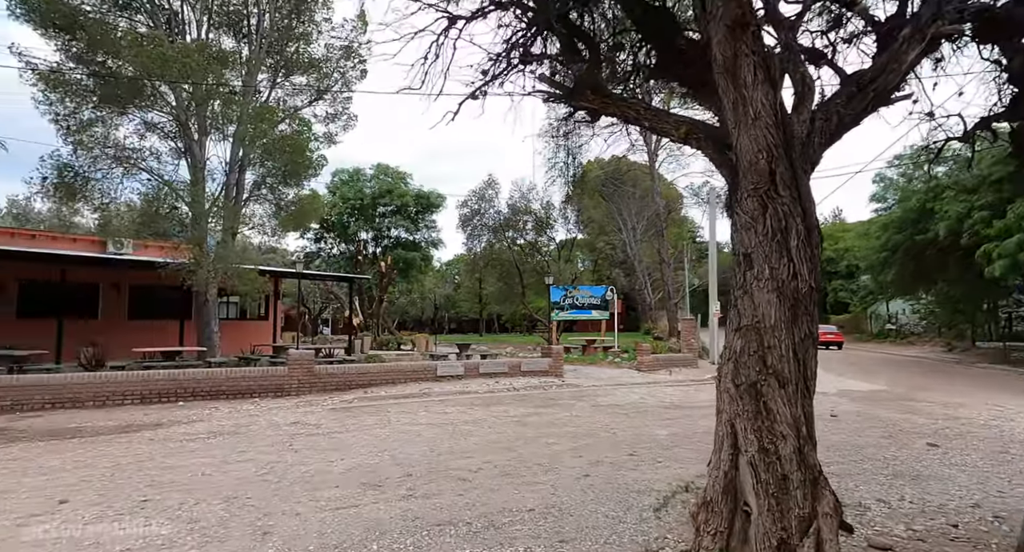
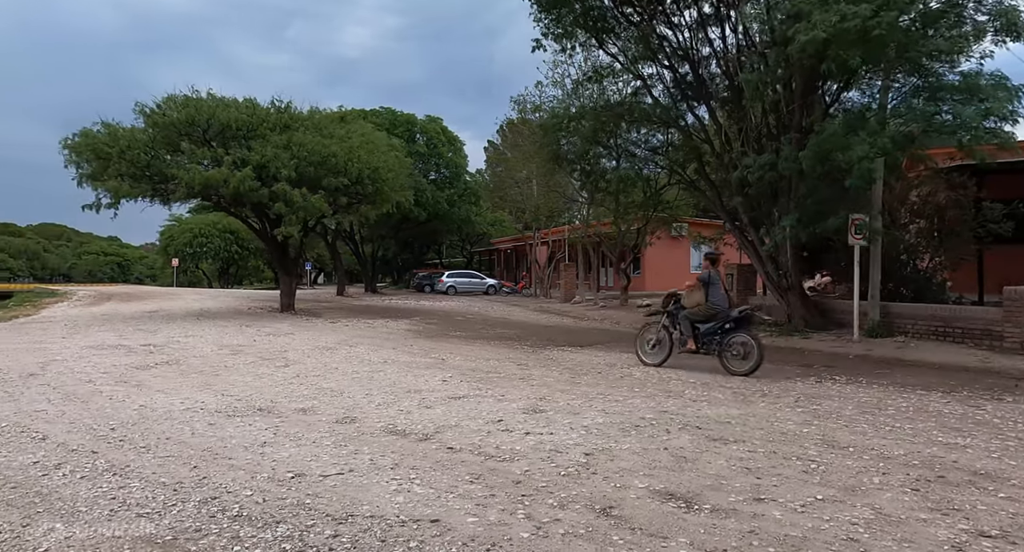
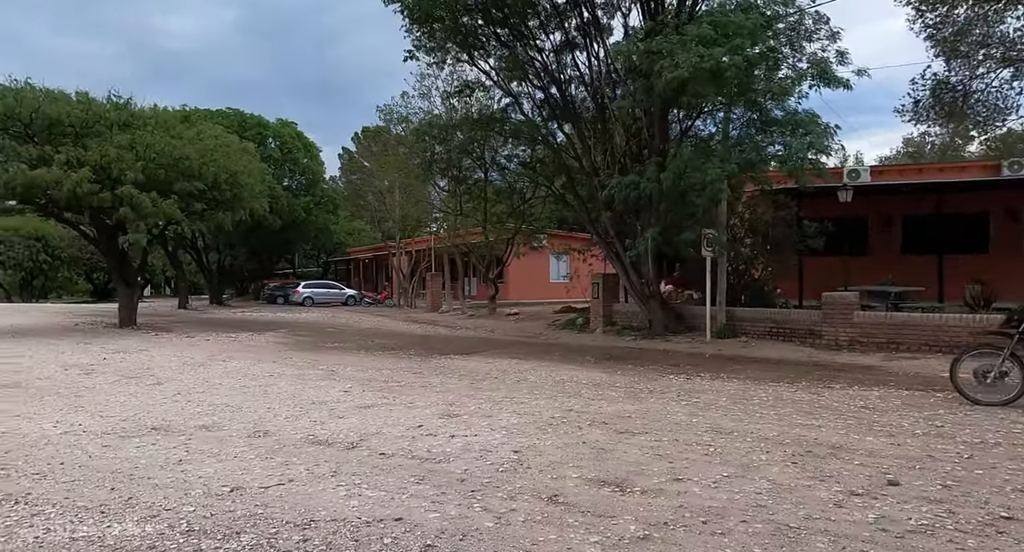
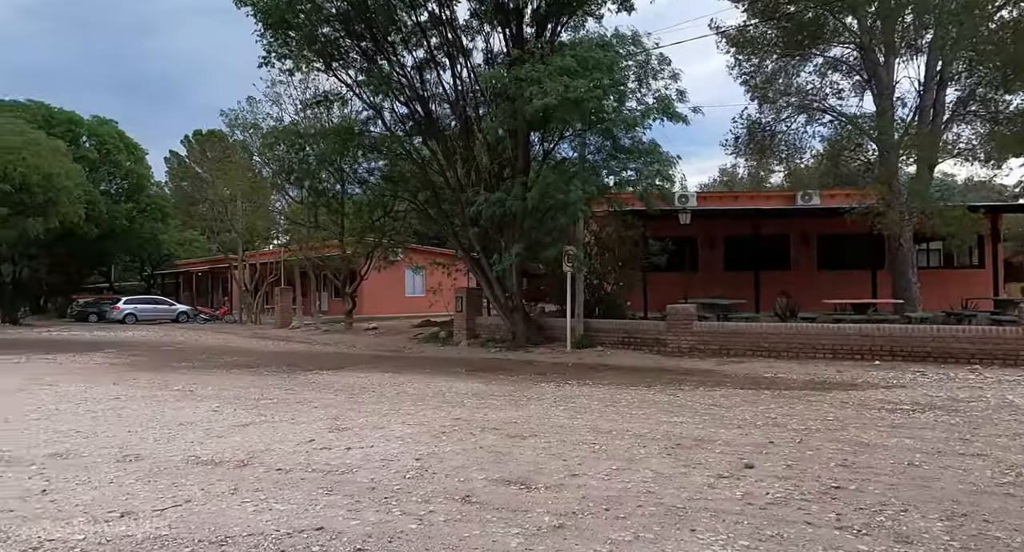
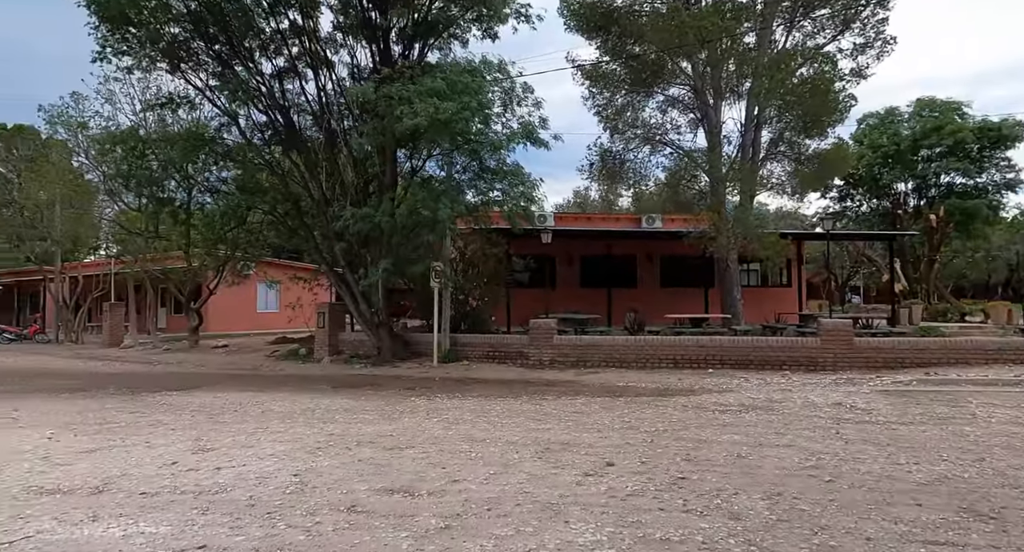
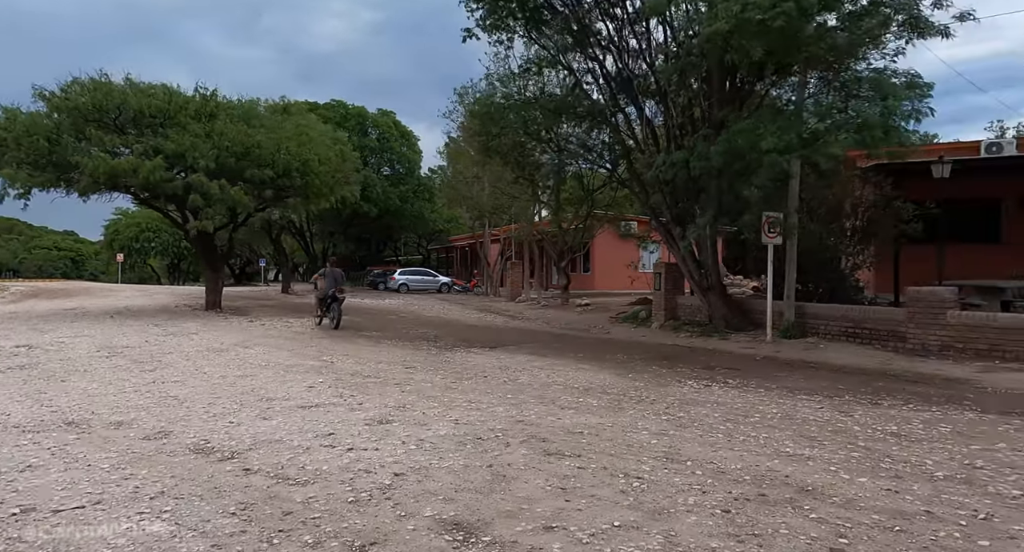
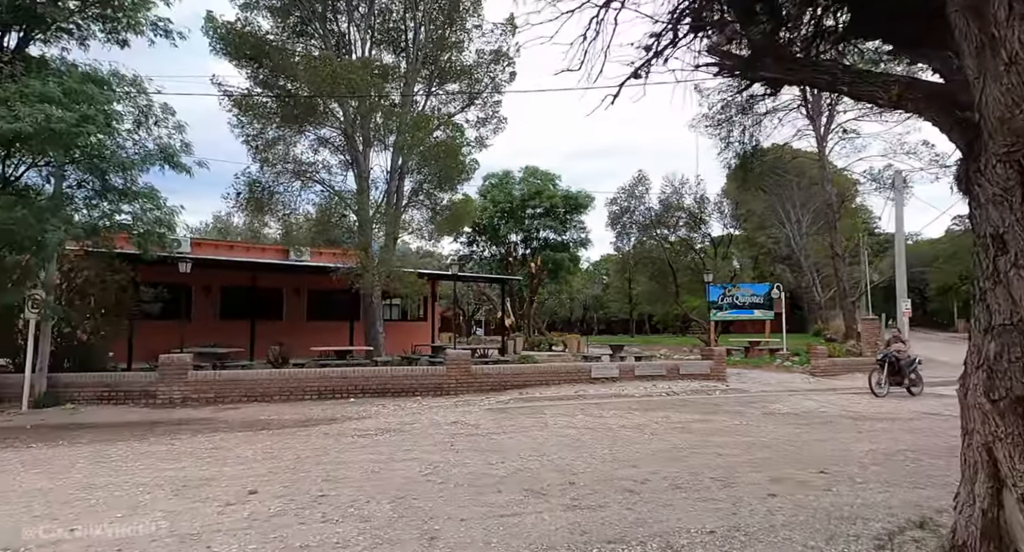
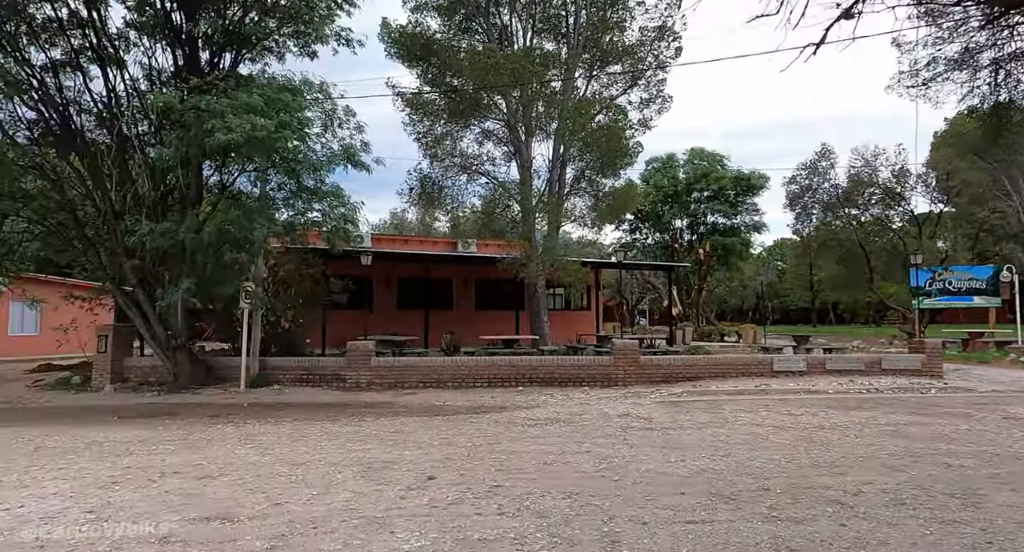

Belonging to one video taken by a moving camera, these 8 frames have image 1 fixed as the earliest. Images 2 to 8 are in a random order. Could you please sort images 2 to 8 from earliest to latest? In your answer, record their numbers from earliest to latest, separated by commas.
7, 8, 5, 4, 3, 2, 6
